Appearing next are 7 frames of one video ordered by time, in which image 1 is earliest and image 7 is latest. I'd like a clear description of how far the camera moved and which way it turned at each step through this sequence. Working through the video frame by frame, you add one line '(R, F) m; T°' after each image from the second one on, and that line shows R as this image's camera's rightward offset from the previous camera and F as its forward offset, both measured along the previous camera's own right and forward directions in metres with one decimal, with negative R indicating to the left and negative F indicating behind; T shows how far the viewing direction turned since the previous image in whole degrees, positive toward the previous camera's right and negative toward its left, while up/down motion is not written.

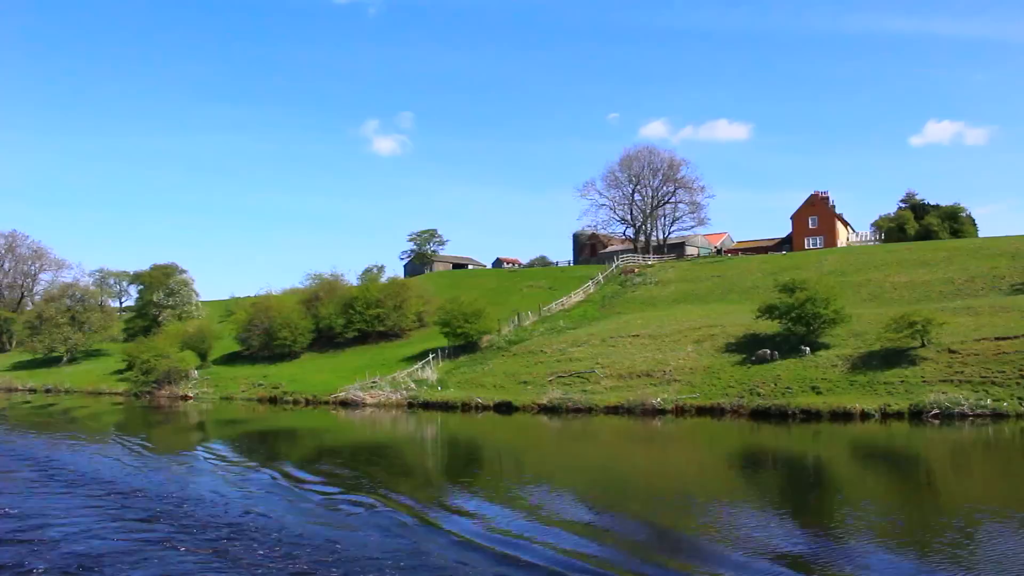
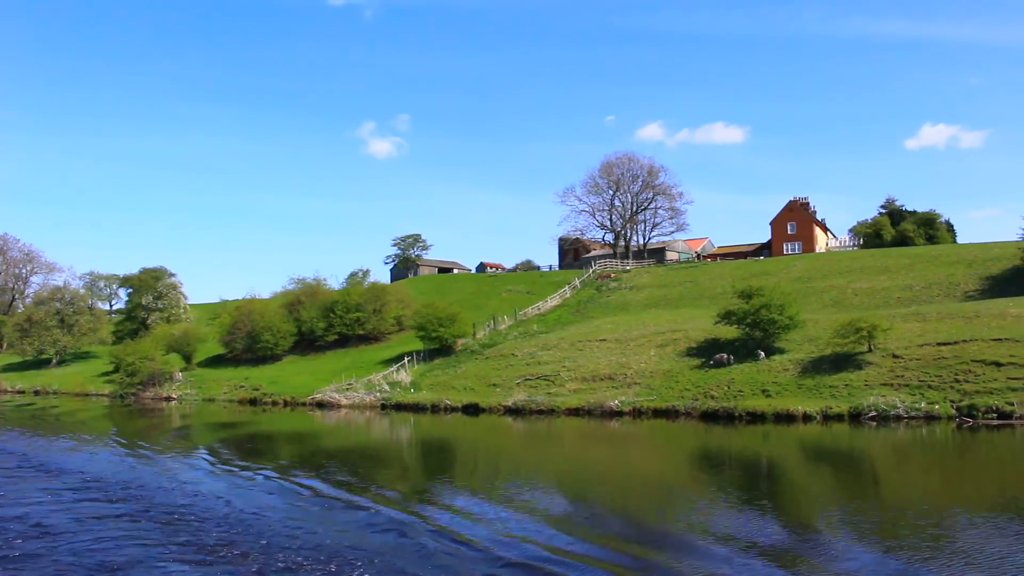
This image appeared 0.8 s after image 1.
(+1.5, -1.4) m; 0°
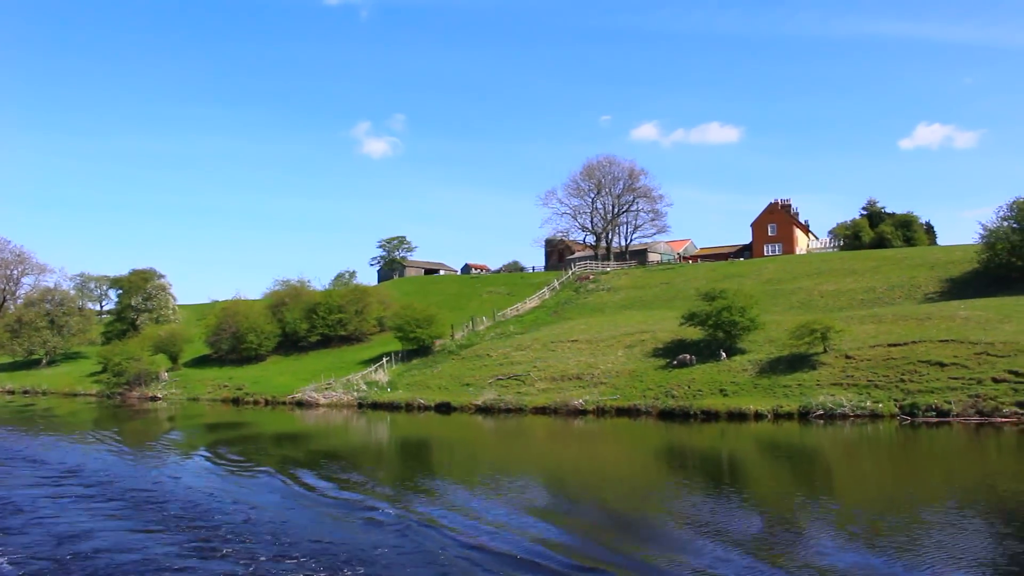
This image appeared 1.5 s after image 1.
(+1.3, -1.3) m; 0°
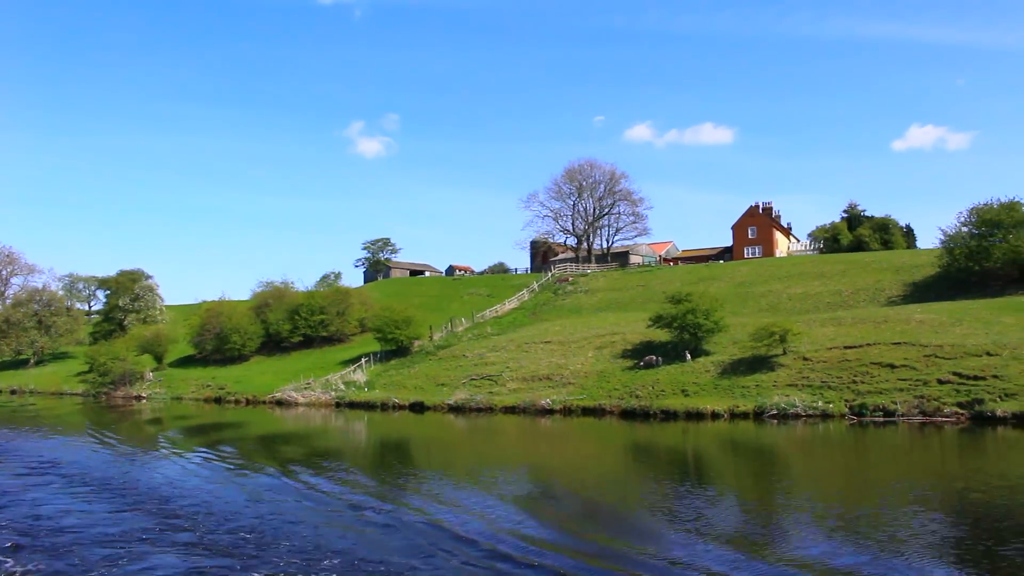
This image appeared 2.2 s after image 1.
(+1.2, -1.2) m; 0°
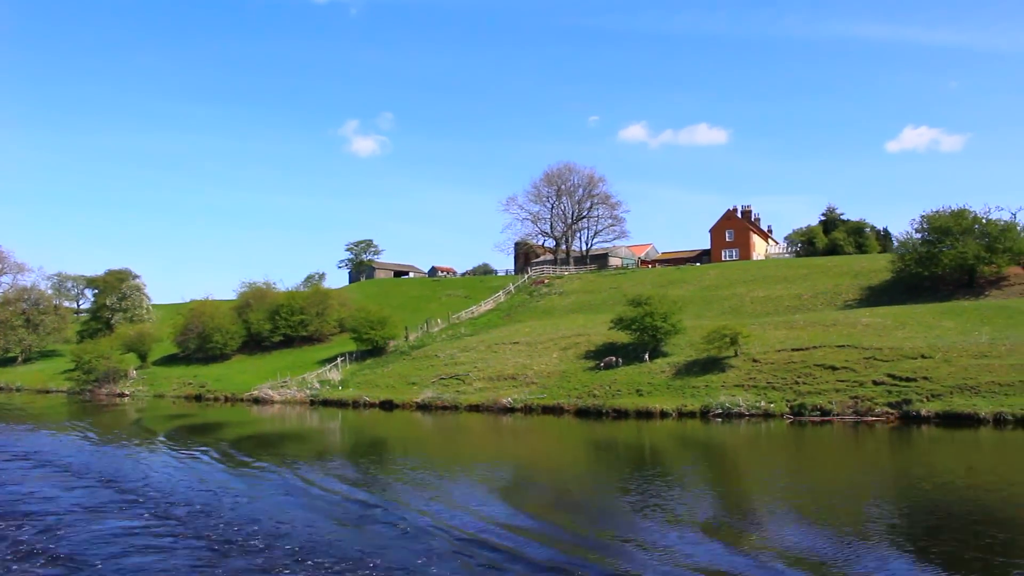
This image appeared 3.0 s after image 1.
(+1.6, -1.6) m; 0°
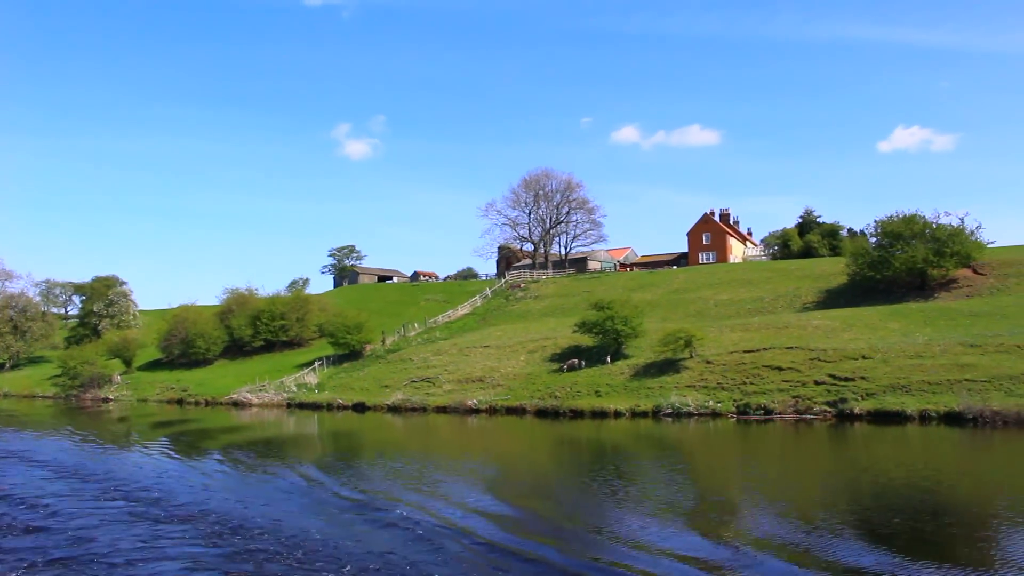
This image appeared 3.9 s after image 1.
(+1.7, -1.7) m; 0°
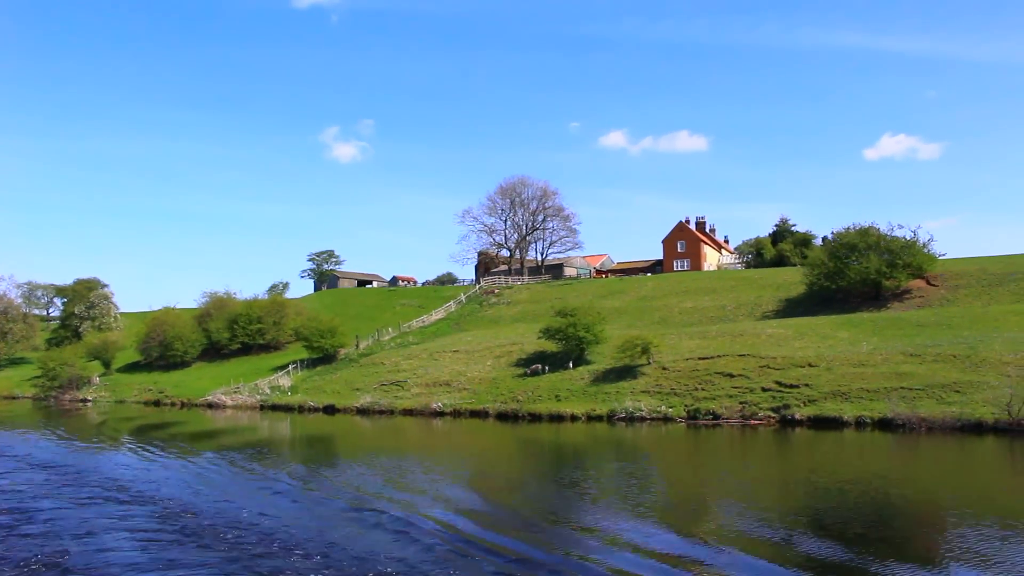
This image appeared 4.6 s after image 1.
(+1.4, -1.4) m; +1°
